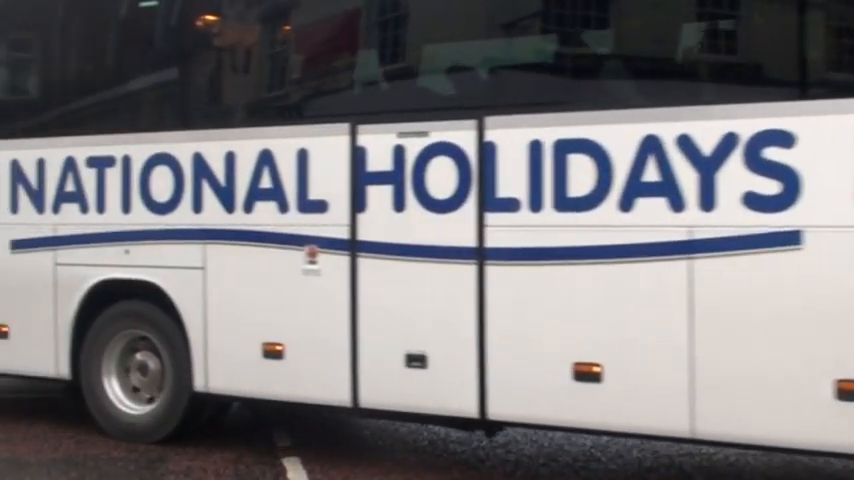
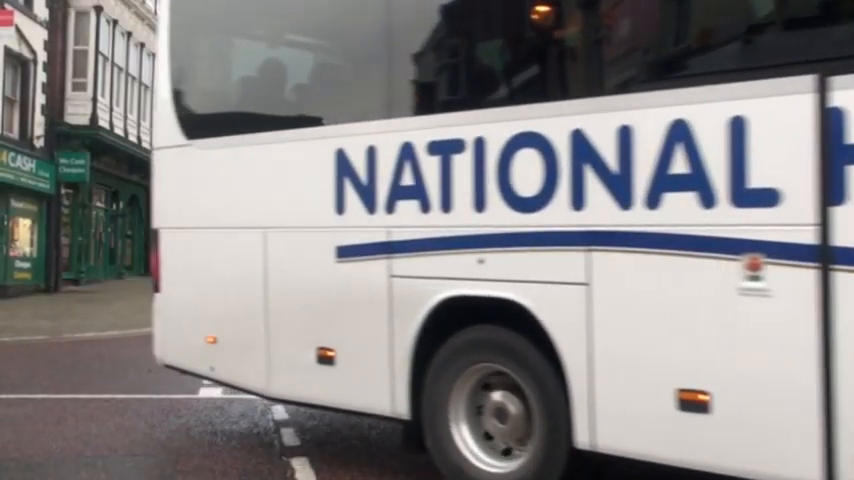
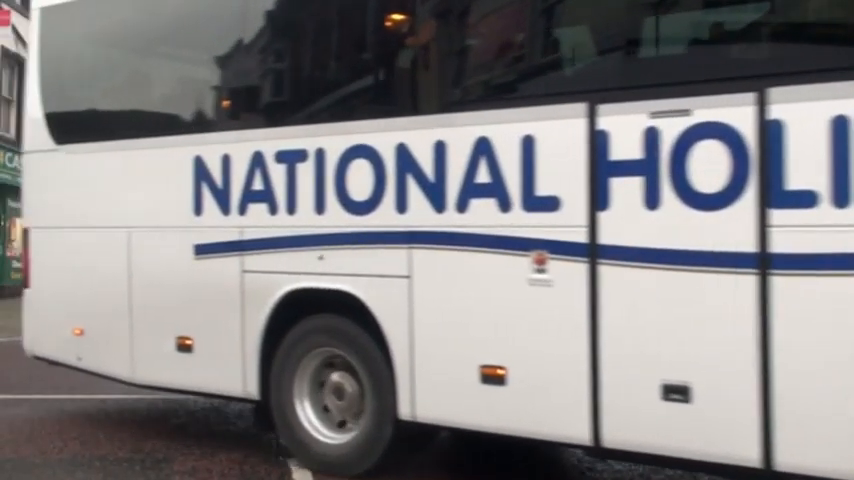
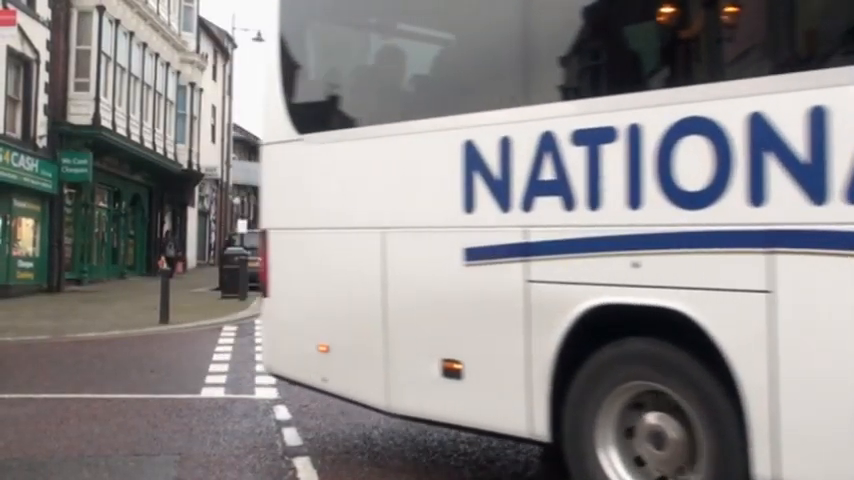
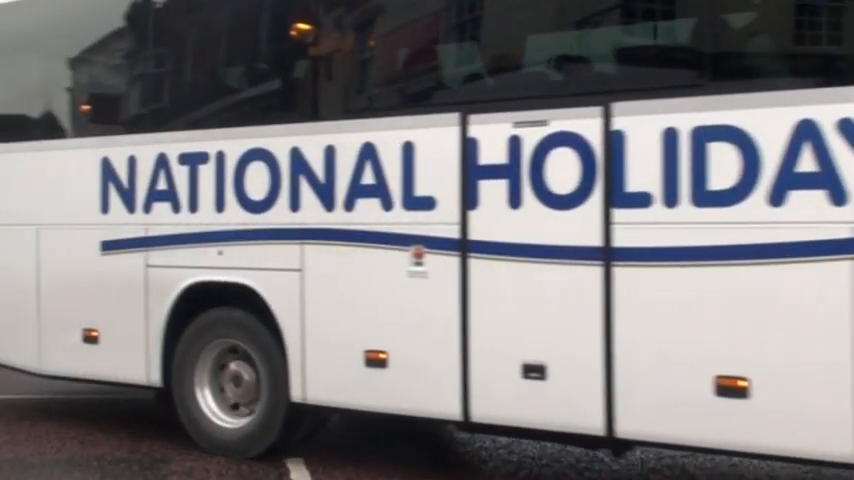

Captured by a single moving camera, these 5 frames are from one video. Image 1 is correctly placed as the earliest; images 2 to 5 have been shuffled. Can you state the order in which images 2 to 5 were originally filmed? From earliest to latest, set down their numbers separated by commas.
5, 3, 2, 4
